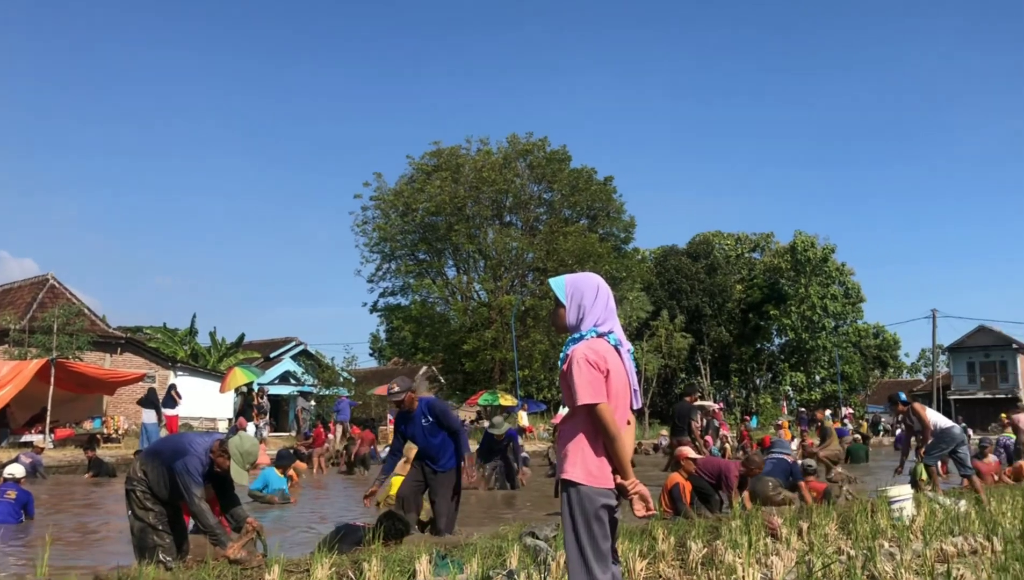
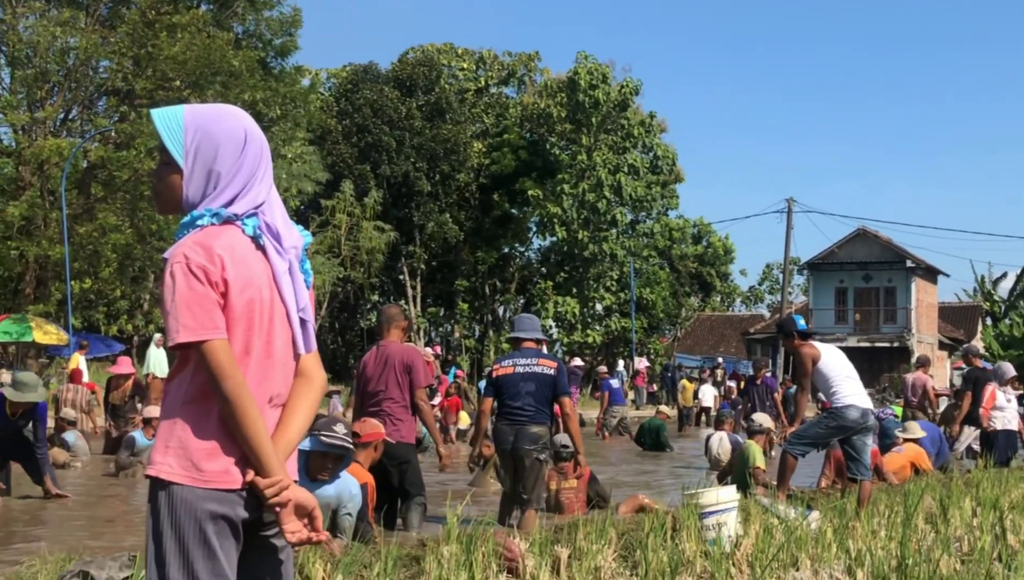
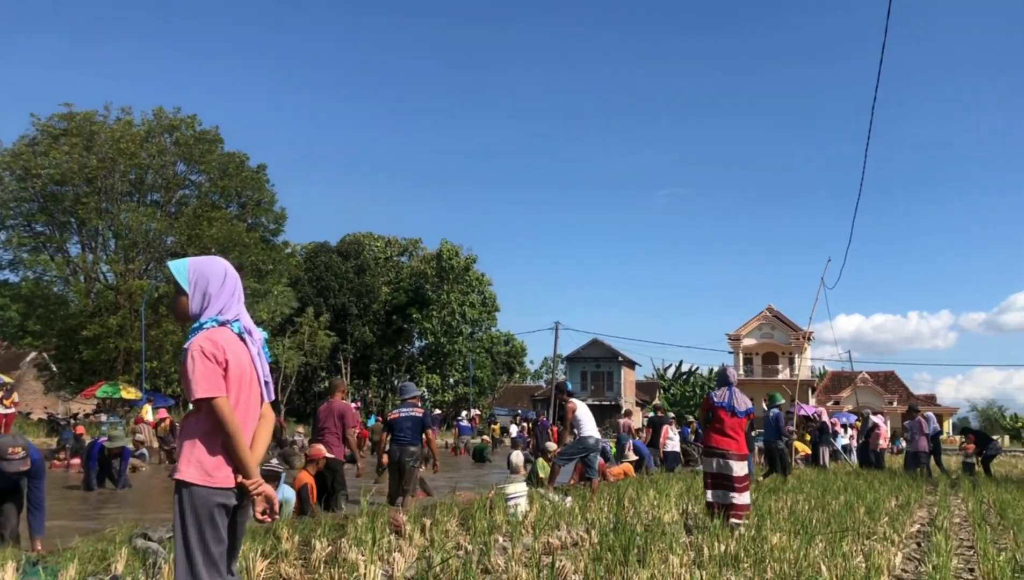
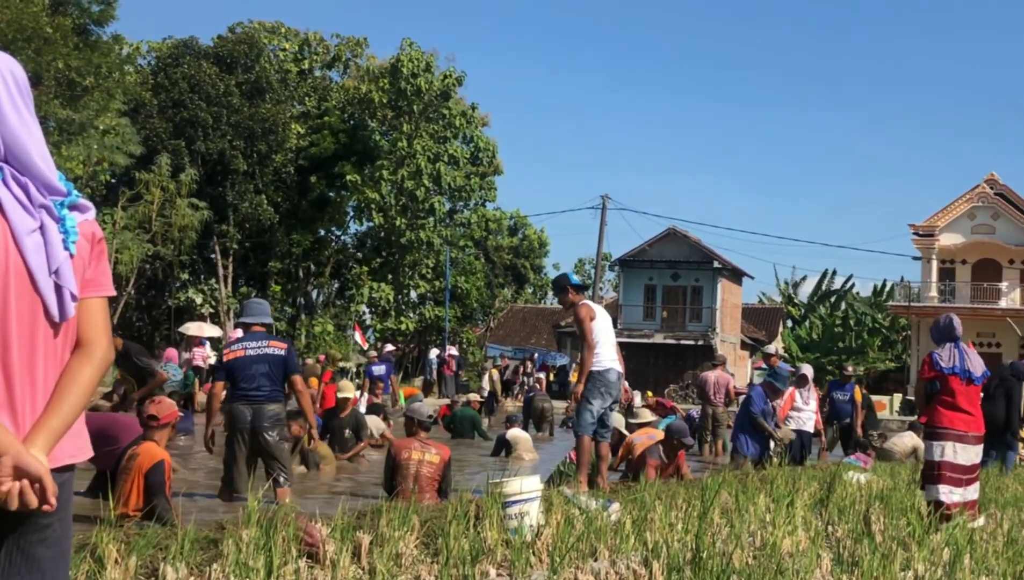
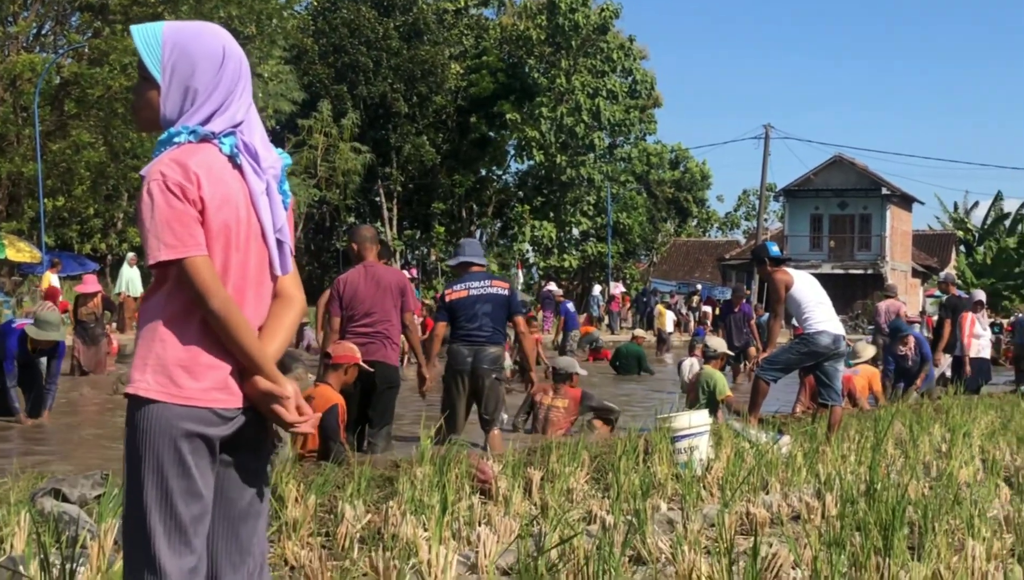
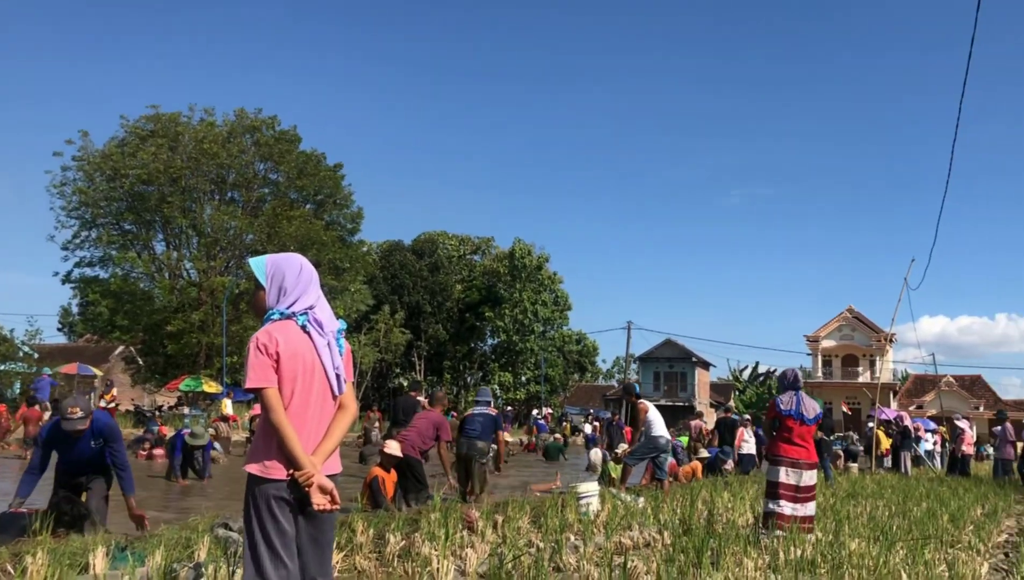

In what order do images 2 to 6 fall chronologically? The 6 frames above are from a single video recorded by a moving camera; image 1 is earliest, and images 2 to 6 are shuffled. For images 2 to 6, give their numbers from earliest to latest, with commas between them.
6, 3, 2, 5, 4
